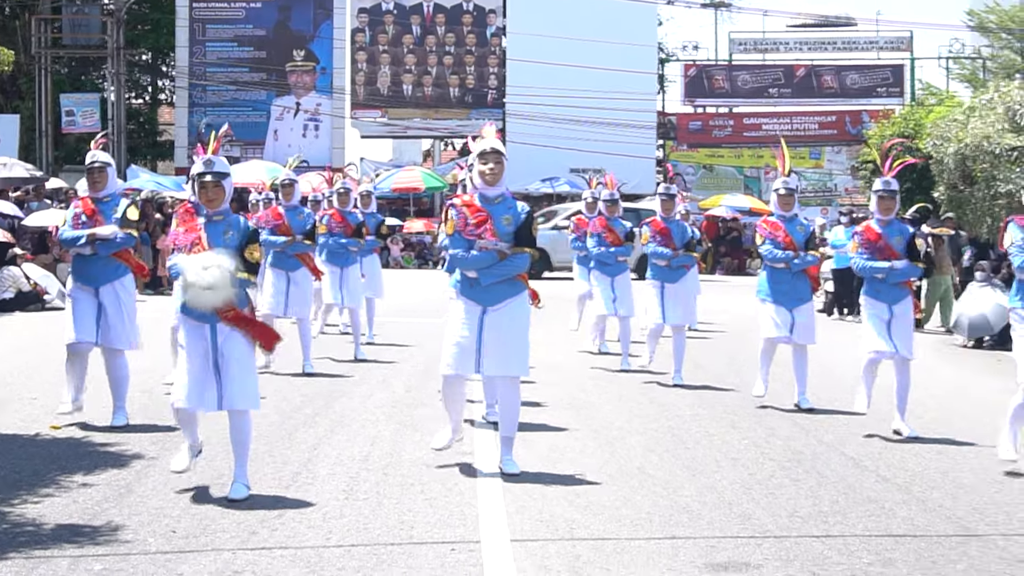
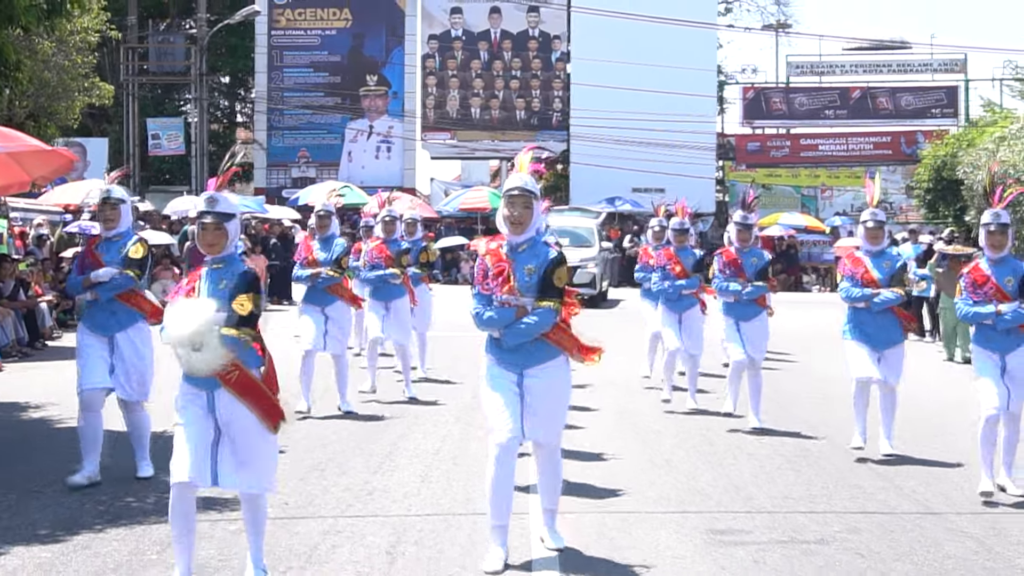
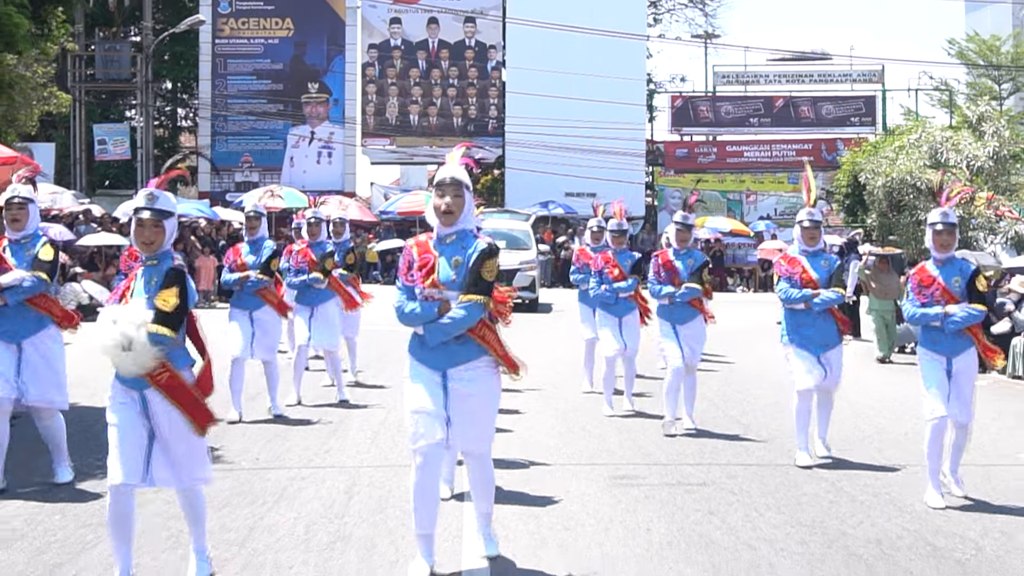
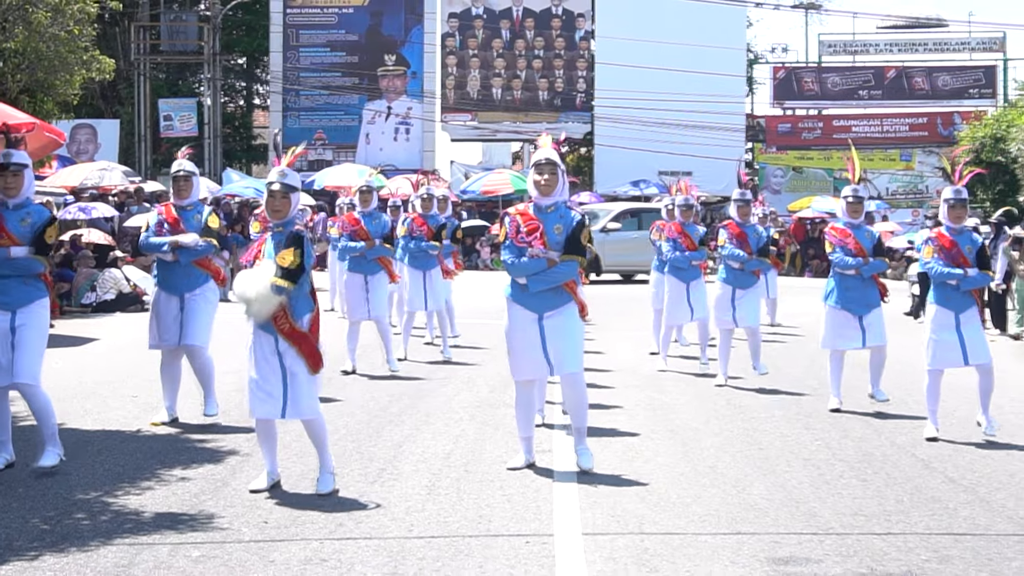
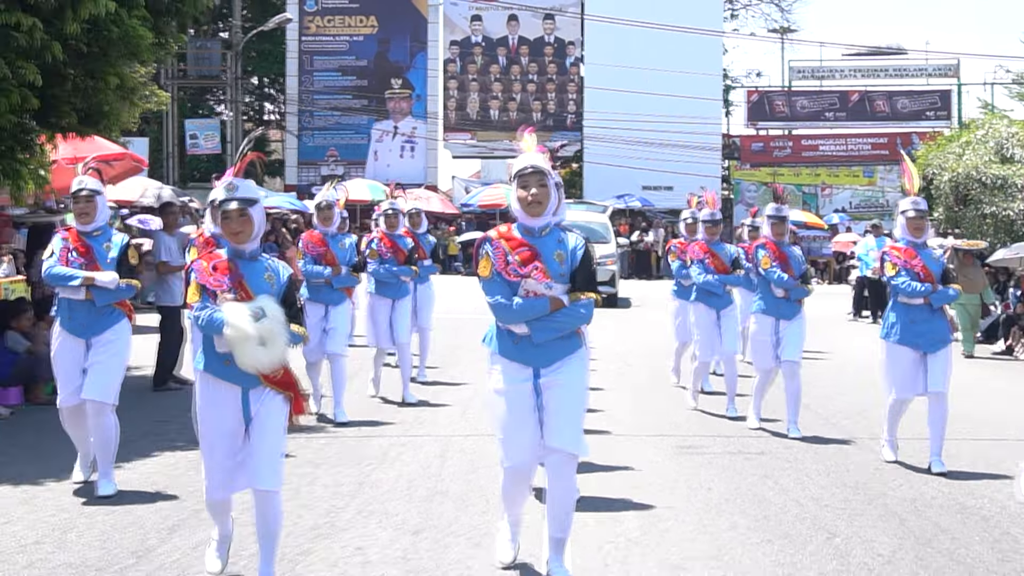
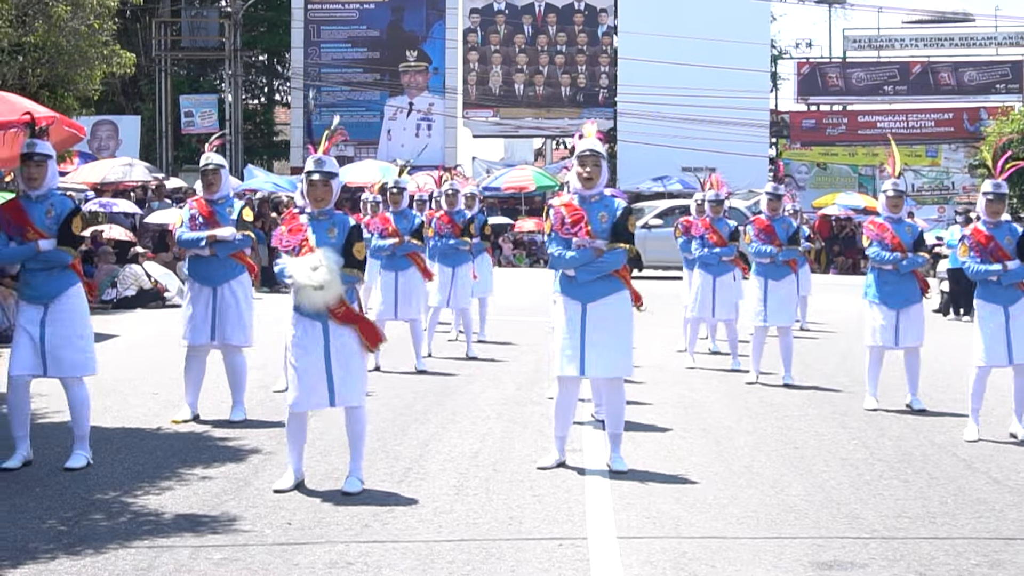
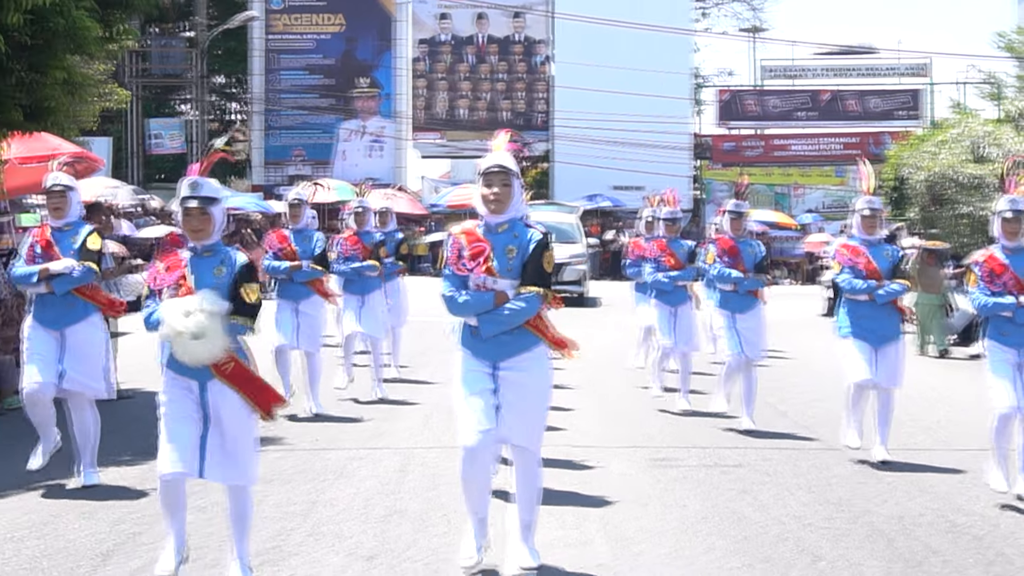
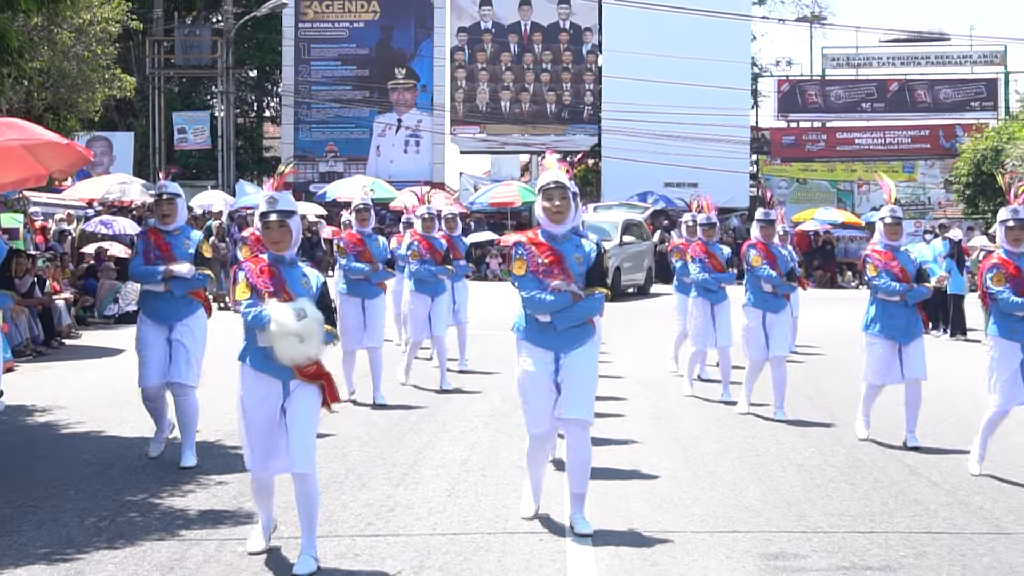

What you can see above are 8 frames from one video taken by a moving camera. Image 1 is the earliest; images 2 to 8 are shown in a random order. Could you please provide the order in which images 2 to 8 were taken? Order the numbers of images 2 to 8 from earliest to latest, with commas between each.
6, 4, 8, 2, 3, 7, 5
